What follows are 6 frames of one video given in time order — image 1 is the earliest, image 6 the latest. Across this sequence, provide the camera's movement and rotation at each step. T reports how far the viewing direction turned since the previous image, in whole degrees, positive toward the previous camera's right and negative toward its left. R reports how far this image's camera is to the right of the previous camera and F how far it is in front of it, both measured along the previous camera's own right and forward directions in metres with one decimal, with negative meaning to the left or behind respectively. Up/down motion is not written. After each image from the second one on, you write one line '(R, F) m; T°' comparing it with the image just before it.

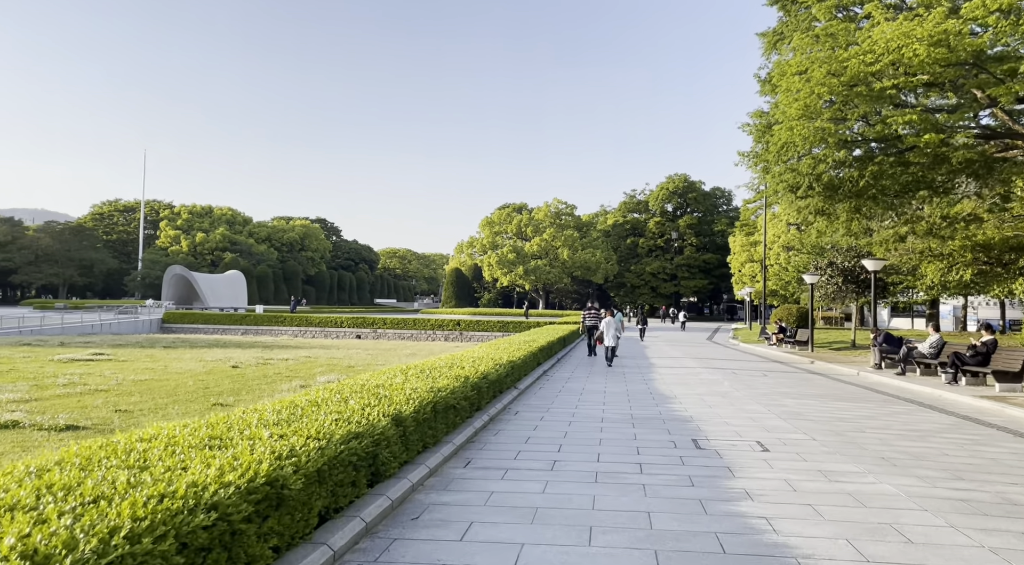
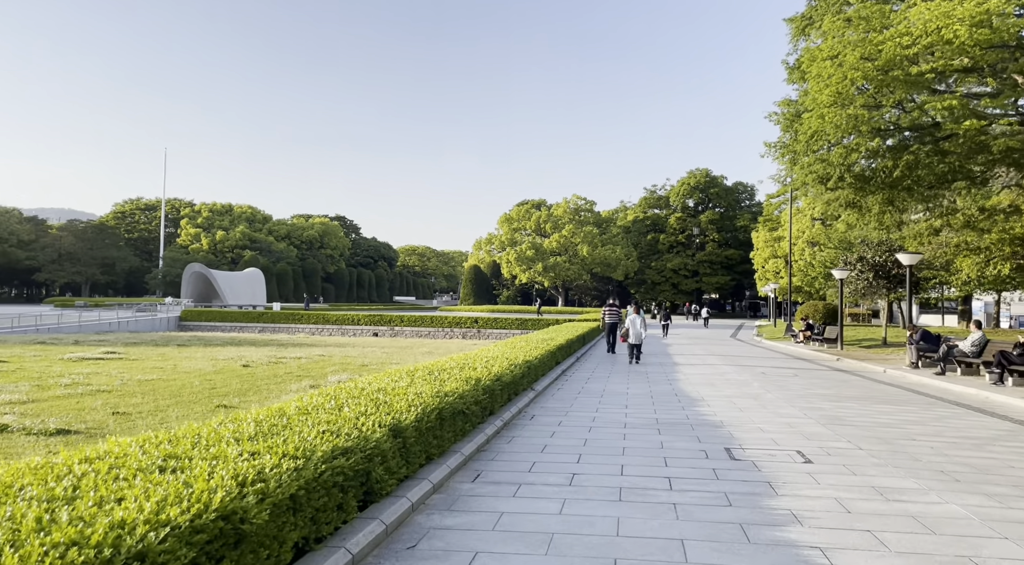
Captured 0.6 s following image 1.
(0.0, +0.5) m; -2°
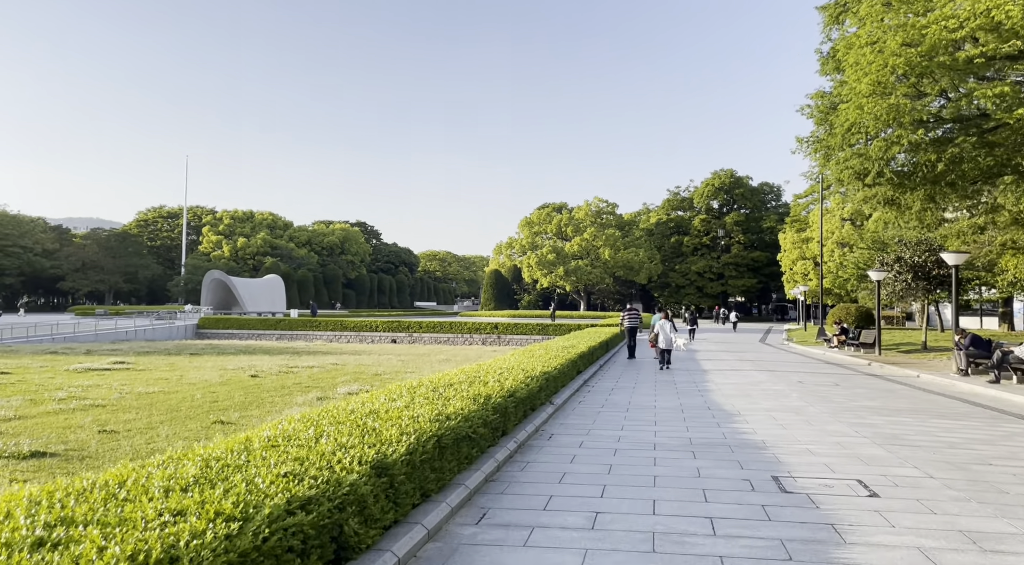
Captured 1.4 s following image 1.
(+0.1, +0.7) m; -2°
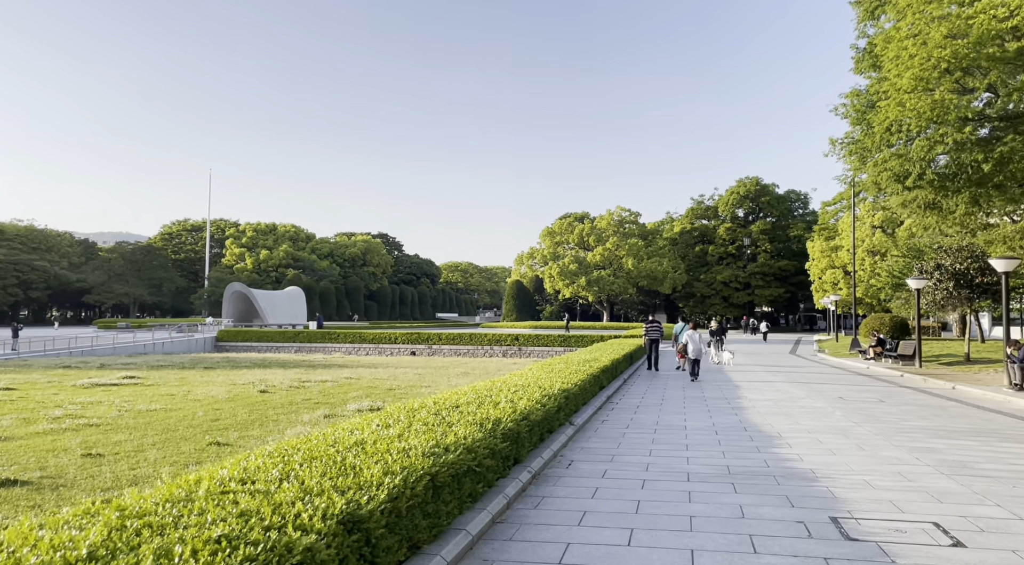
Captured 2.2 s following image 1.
(+0.1, +0.6) m; -2°
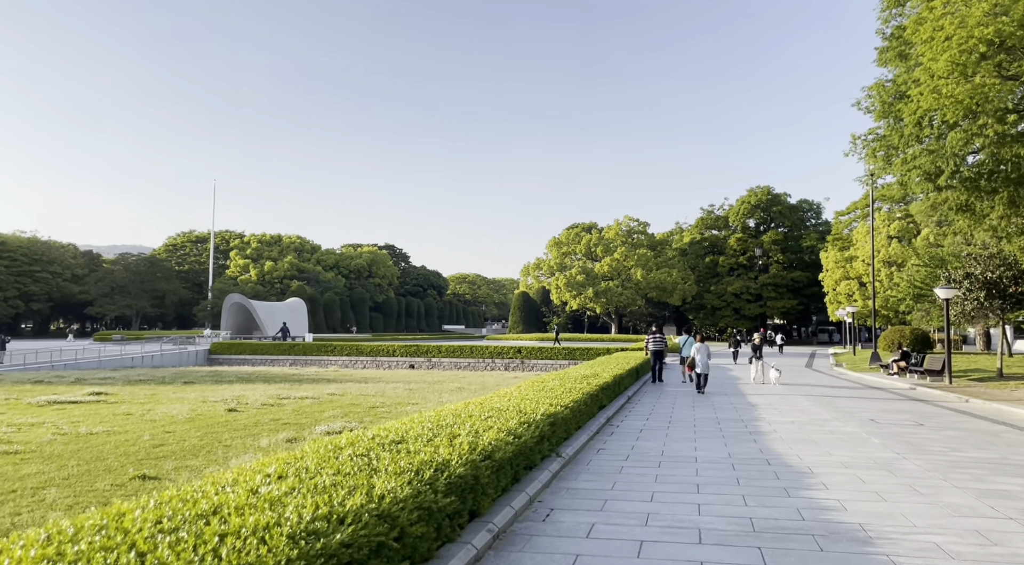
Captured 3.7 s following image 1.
(+0.3, +1.2) m; -1°
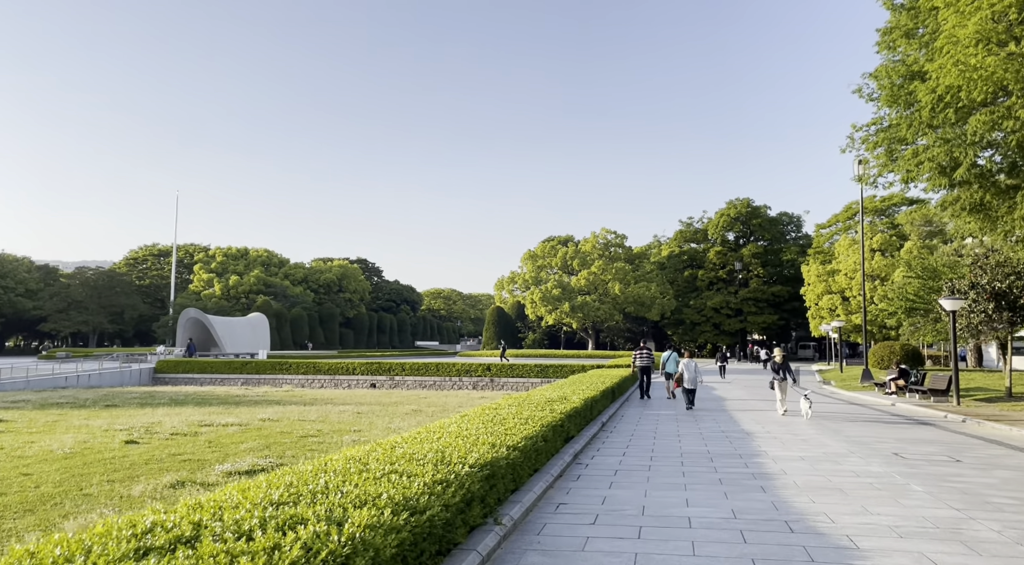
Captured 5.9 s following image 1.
(+0.3, +1.7) m; +2°
